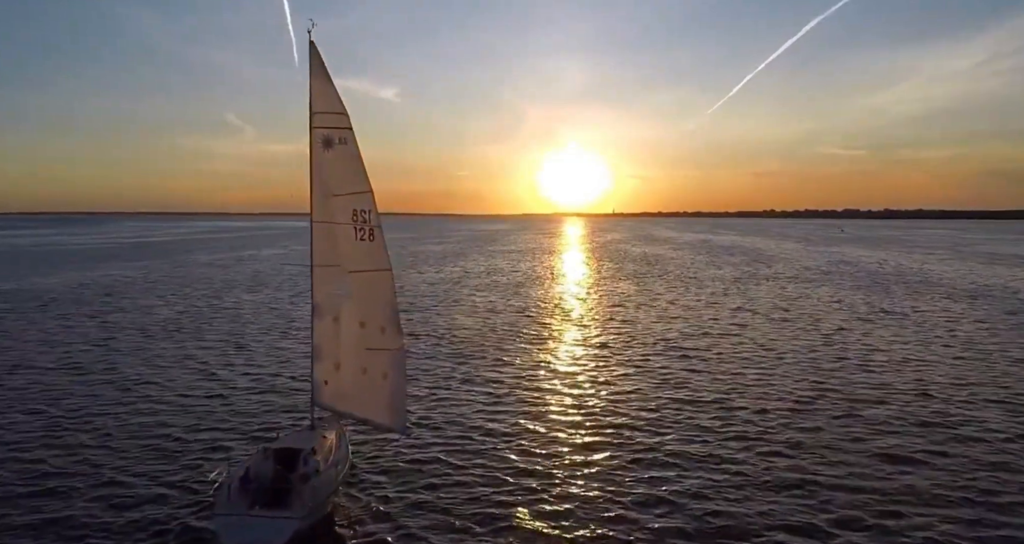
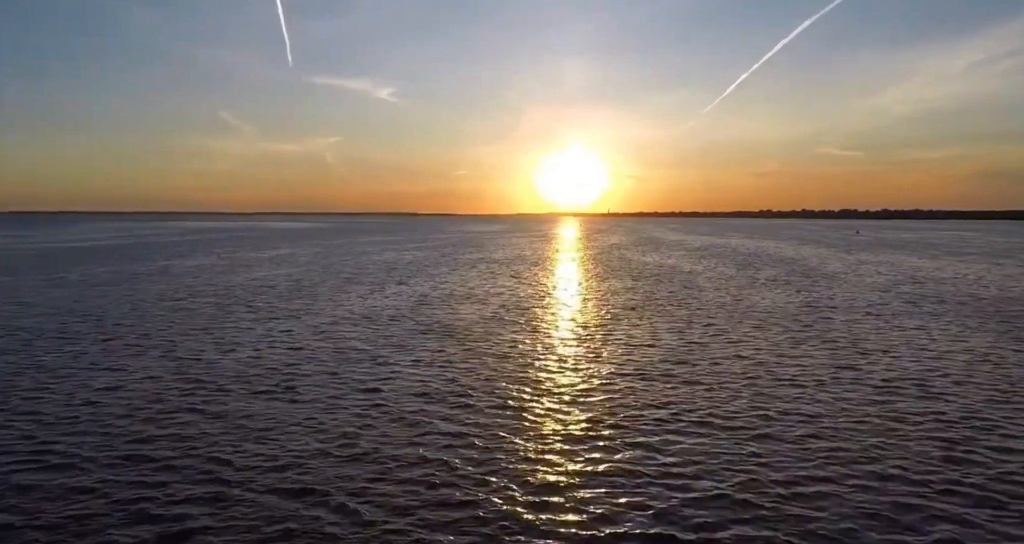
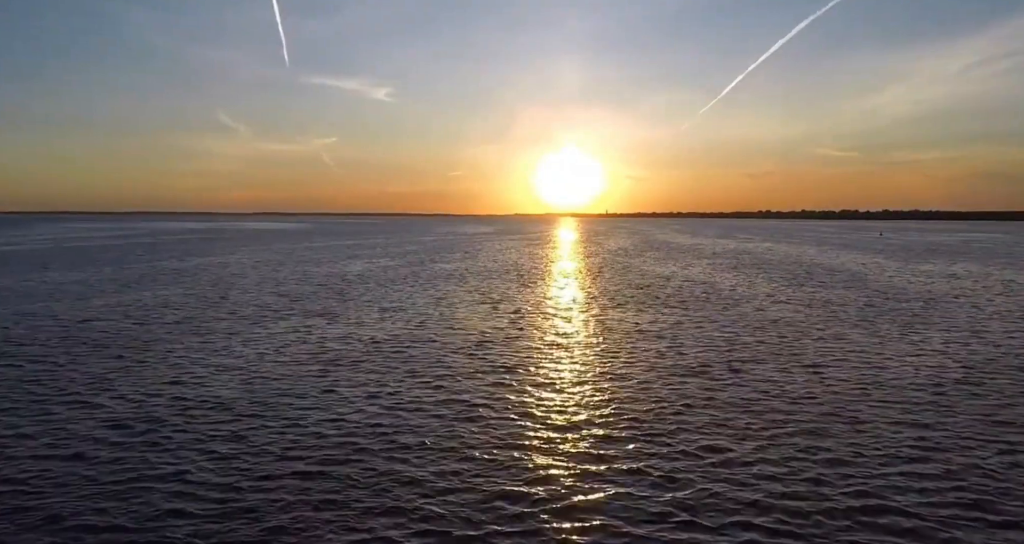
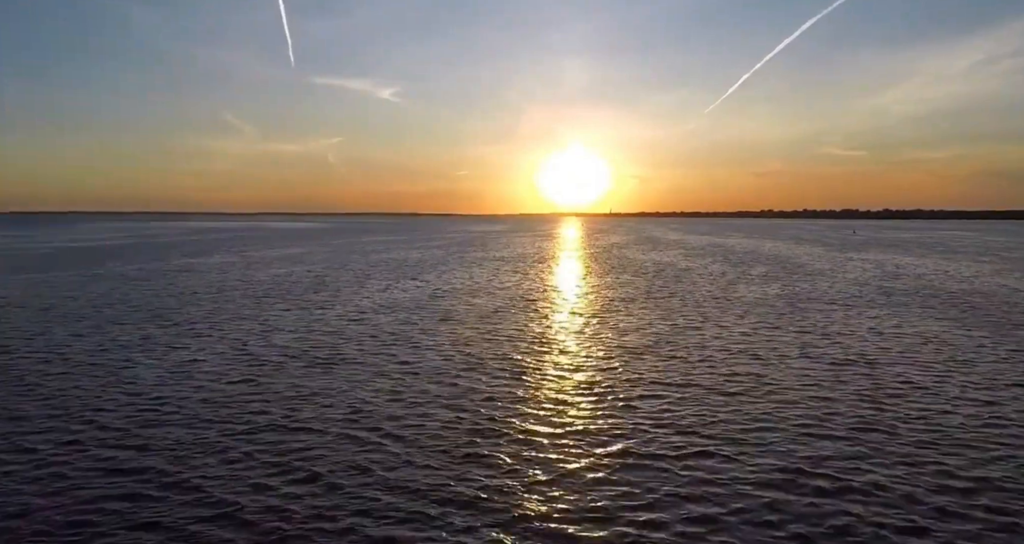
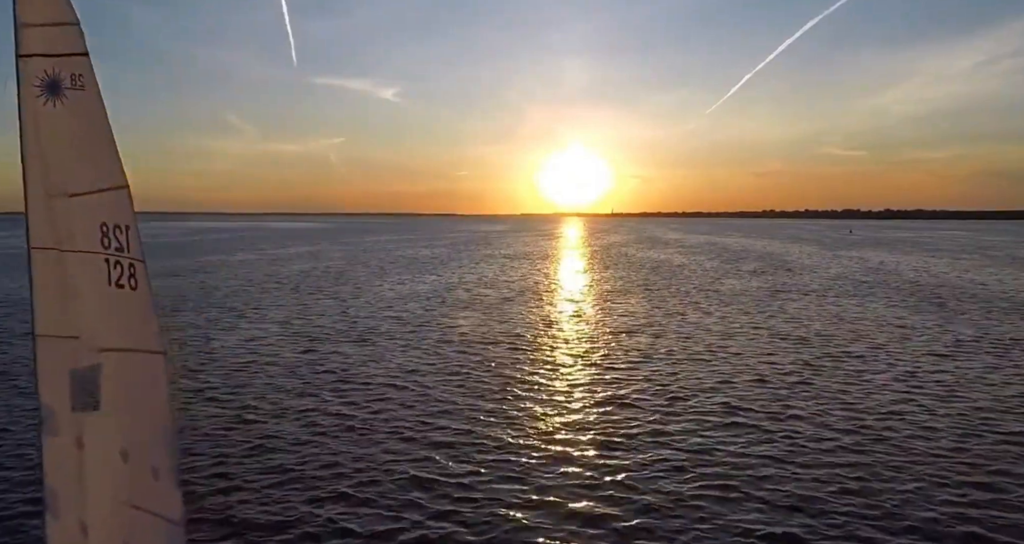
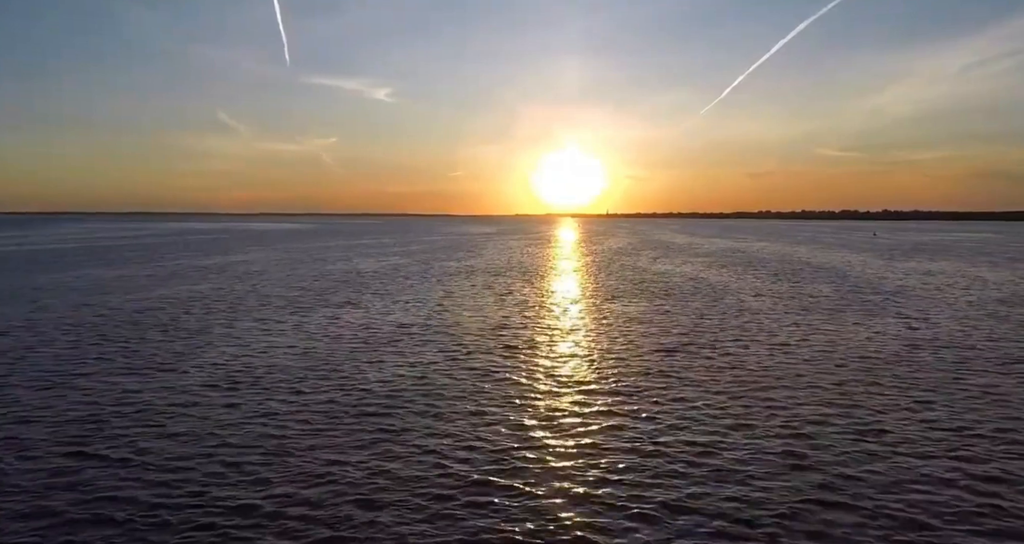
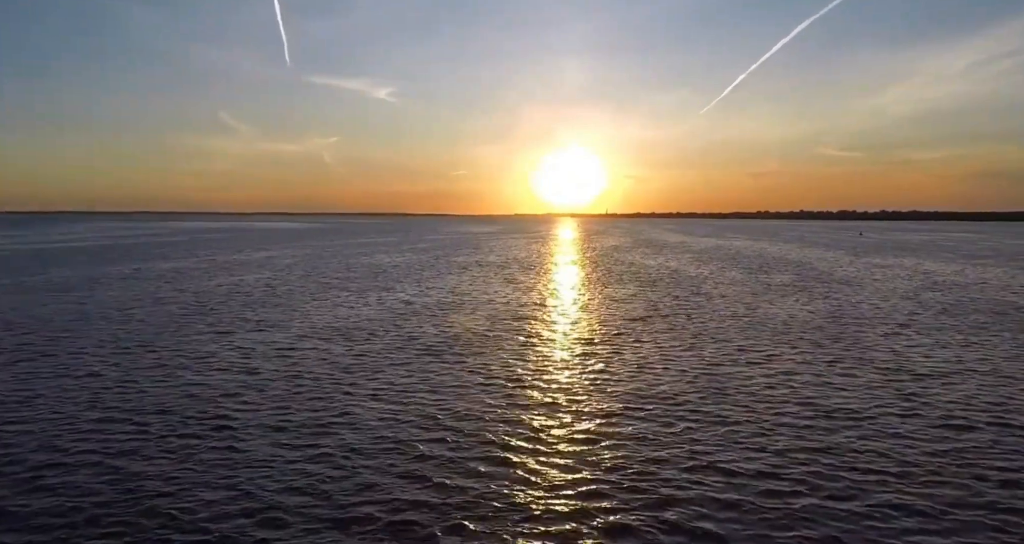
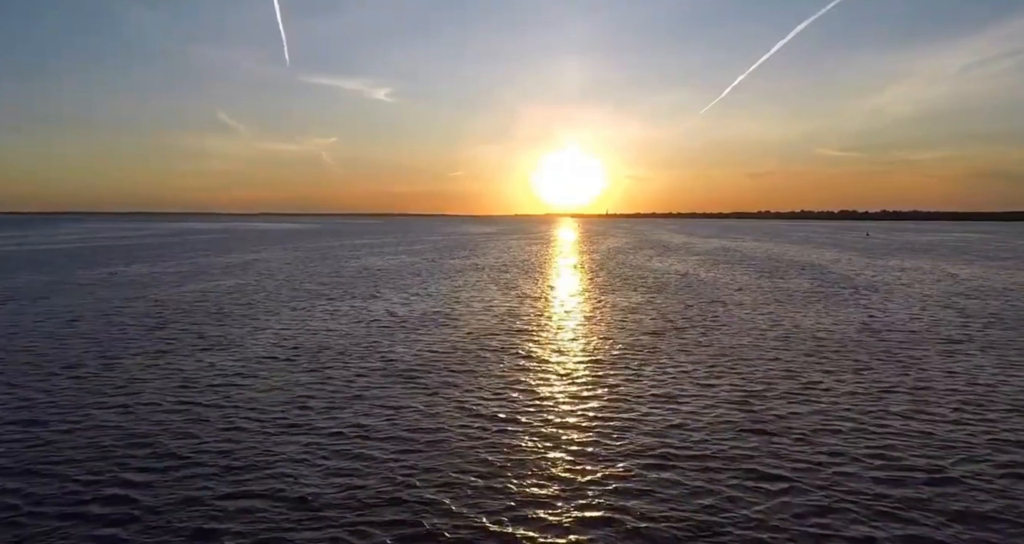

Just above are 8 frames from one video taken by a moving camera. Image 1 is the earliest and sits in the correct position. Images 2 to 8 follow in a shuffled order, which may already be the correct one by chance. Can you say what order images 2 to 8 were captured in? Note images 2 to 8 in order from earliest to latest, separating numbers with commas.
5, 4, 2, 7, 8, 6, 3
